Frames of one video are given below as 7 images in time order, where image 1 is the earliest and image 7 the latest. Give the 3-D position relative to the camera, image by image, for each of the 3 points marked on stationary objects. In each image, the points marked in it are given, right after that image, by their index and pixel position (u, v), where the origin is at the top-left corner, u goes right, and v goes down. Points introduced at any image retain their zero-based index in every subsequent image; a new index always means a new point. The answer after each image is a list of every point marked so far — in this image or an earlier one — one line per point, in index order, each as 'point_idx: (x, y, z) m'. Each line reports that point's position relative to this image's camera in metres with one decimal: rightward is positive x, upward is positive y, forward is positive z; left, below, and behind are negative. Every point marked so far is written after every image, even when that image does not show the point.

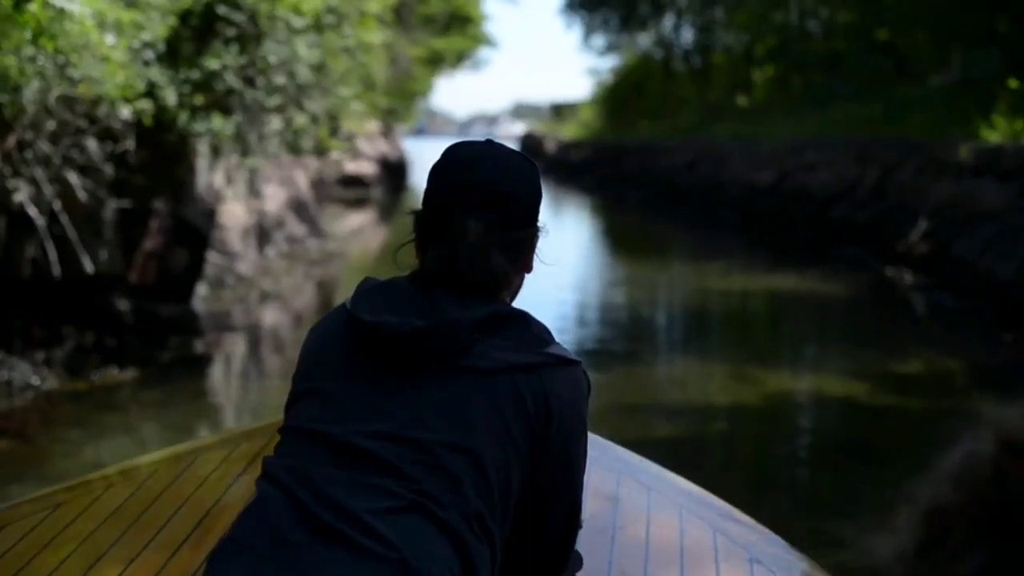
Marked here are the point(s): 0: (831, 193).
0: (+4.7, +1.3, +19.4) m
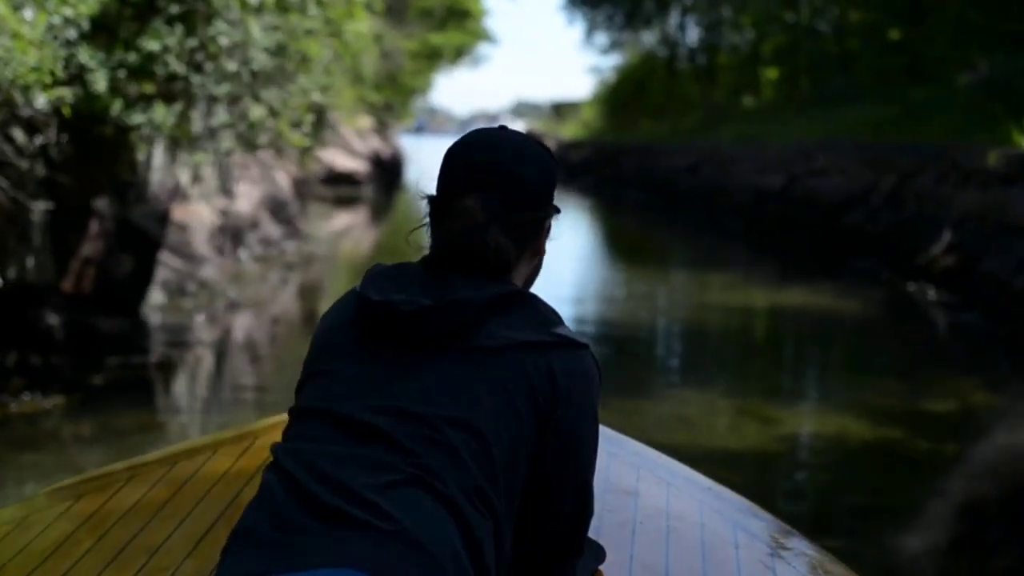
0: (+4.7, +1.2, +18.9) m
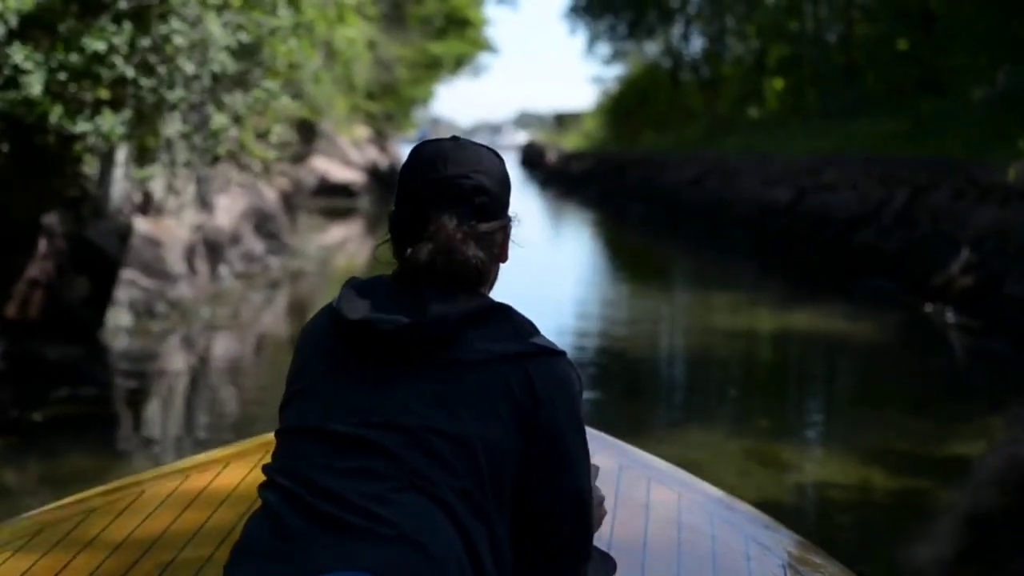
0: (+4.7, +1.0, +18.5) m
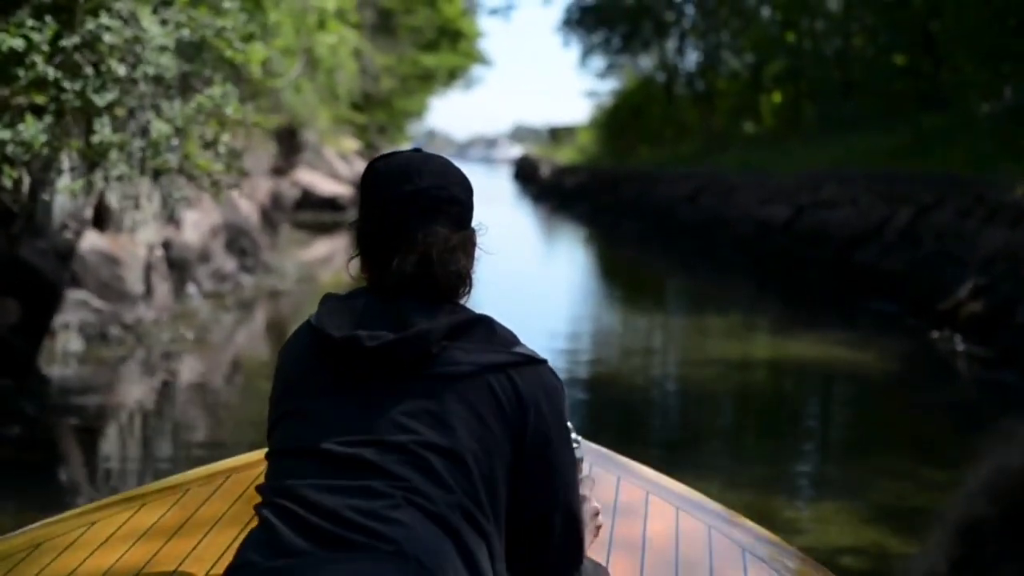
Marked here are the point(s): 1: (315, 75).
0: (+4.5, +0.7, +18.1) m
1: (-2.4, +2.6, +16.3) m
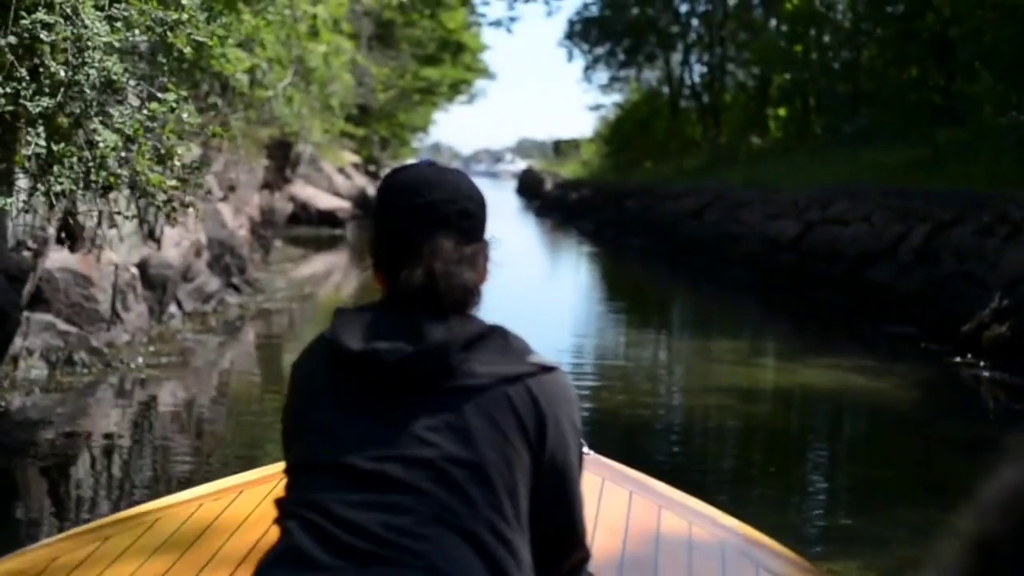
0: (+4.6, +0.5, +17.8) m
1: (-2.4, +2.4, +16.0) m
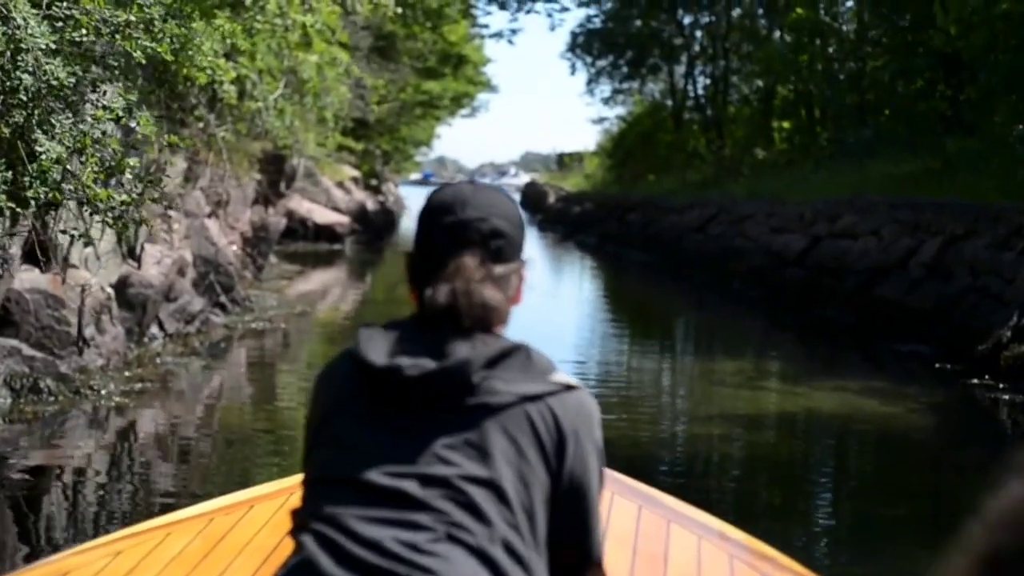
0: (+4.6, +0.3, +17.5) m
1: (-2.4, +2.2, +15.8) m
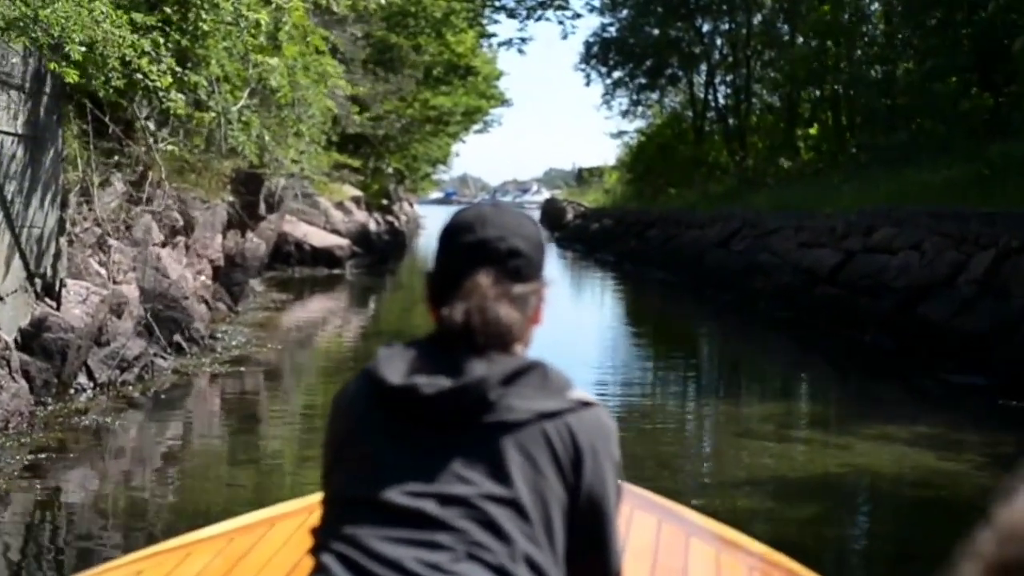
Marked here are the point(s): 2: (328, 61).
0: (+4.7, +0.1, +16.5) m
1: (-2.3, +1.9, +14.9) m
2: (-2.1, +2.8, +16.7) m
